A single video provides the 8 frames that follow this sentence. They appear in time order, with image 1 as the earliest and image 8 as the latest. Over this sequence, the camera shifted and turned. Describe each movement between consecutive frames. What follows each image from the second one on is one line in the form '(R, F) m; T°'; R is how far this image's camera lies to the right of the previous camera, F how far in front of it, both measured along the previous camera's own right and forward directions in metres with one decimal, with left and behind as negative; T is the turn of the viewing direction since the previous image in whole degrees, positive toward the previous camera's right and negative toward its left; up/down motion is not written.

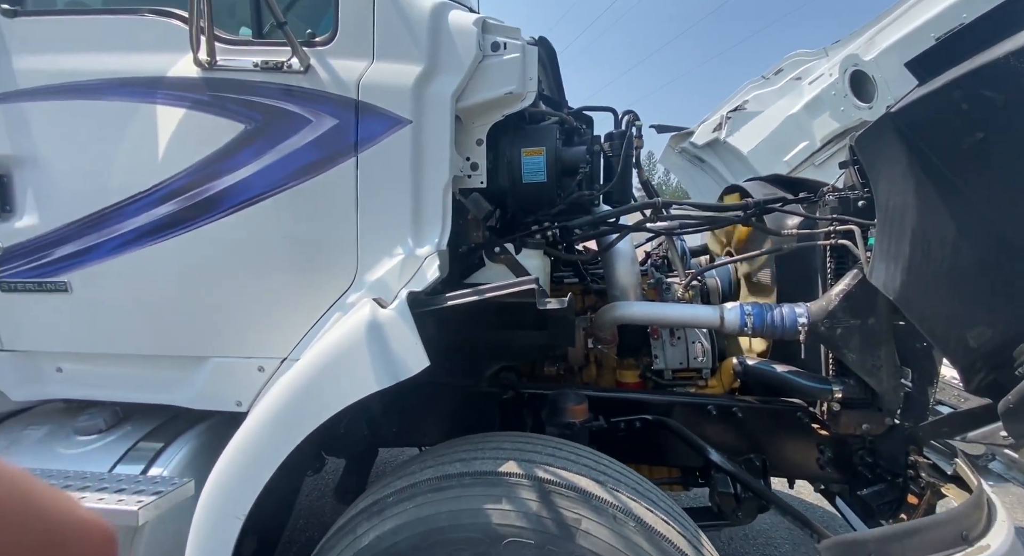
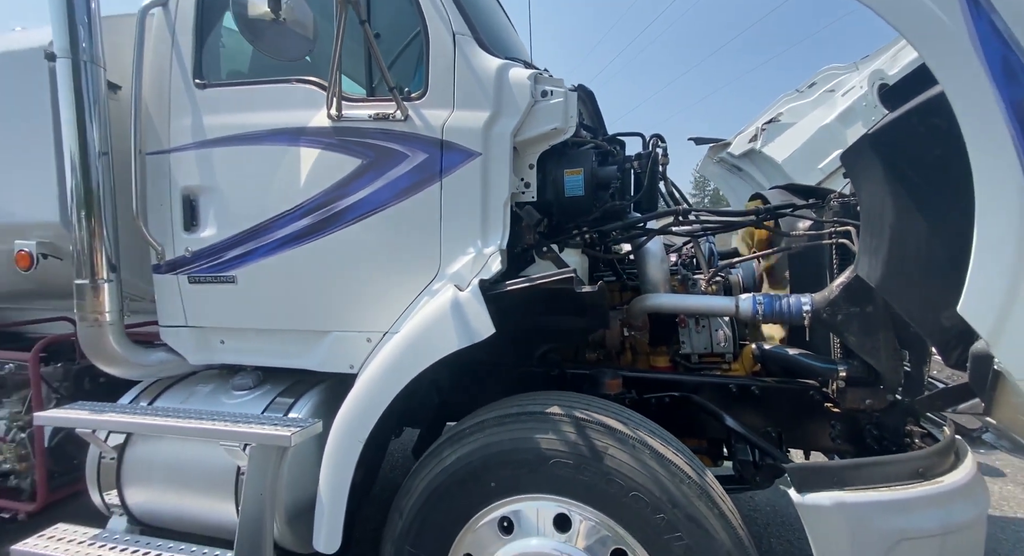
(0.0, -0.4) m; -6°
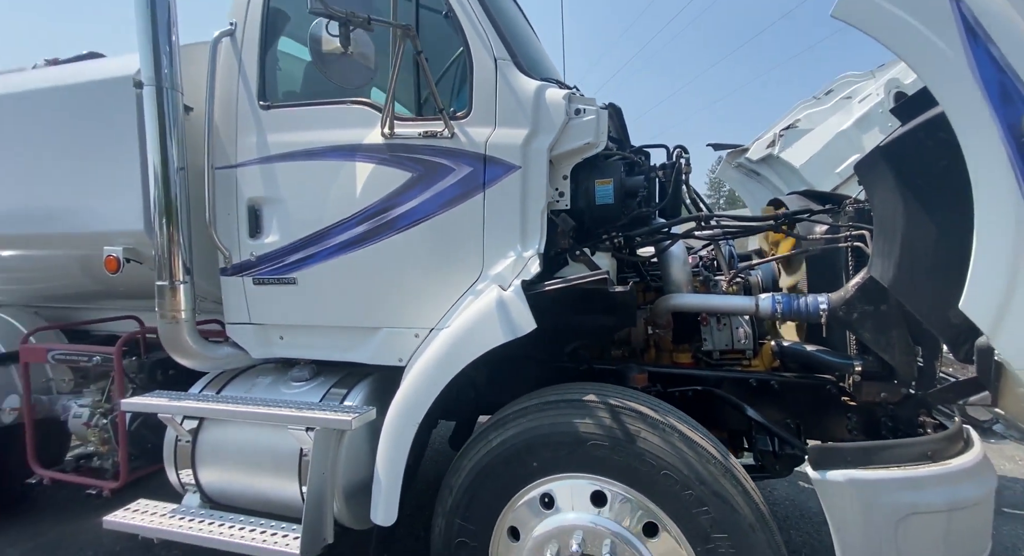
(-0.1, -0.2) m; -2°
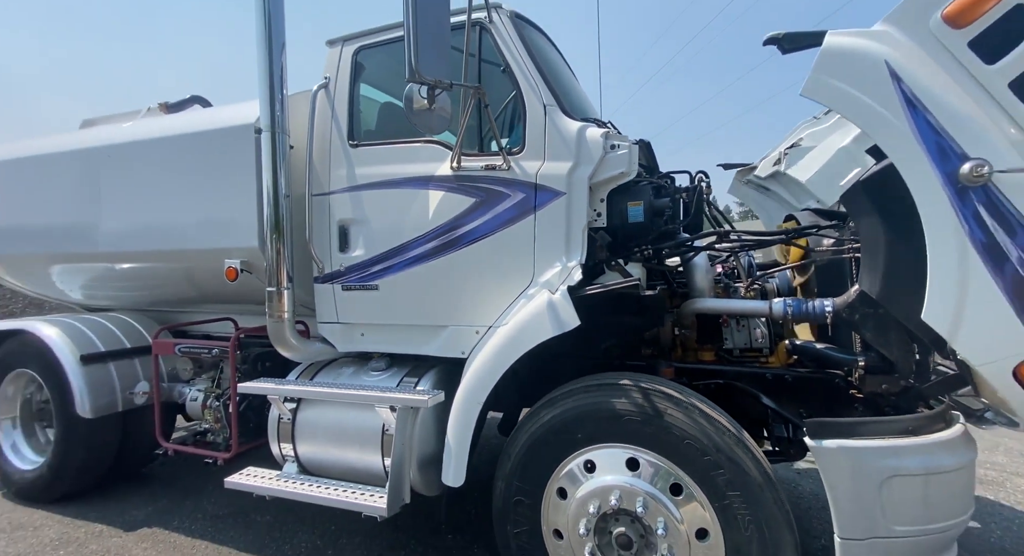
(-0.1, -0.4) m; -3°
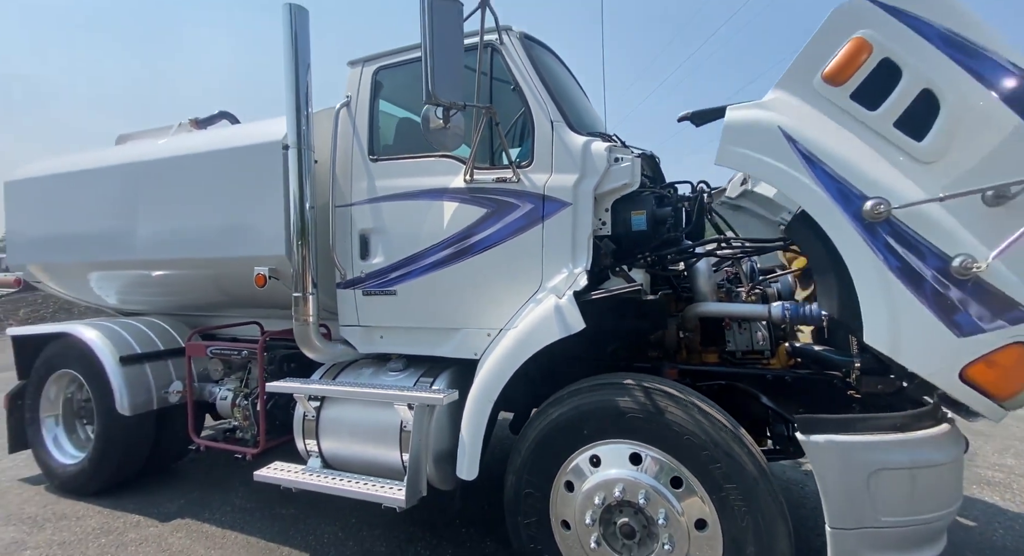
(0.0, -0.1) m; -2°
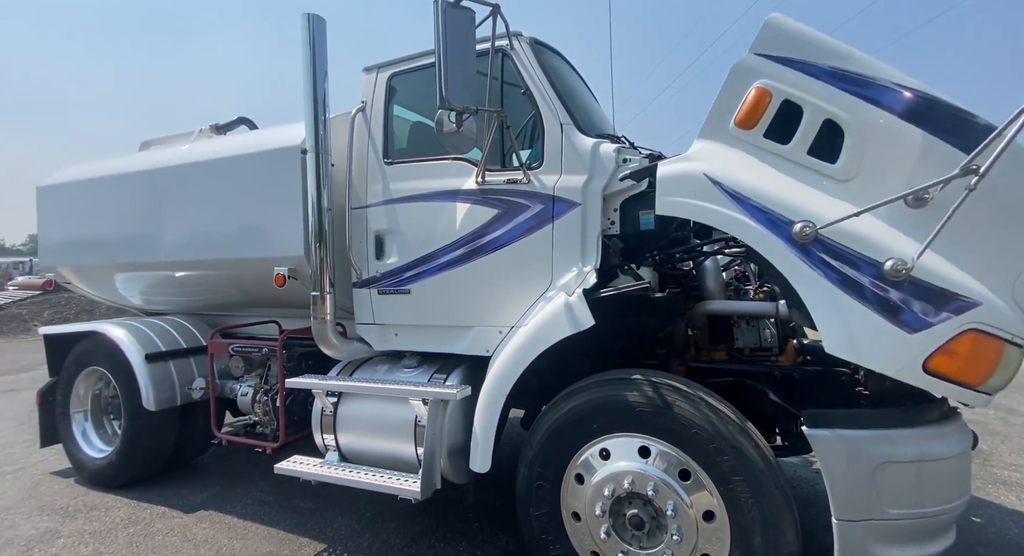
(0.0, -0.1) m; -1°
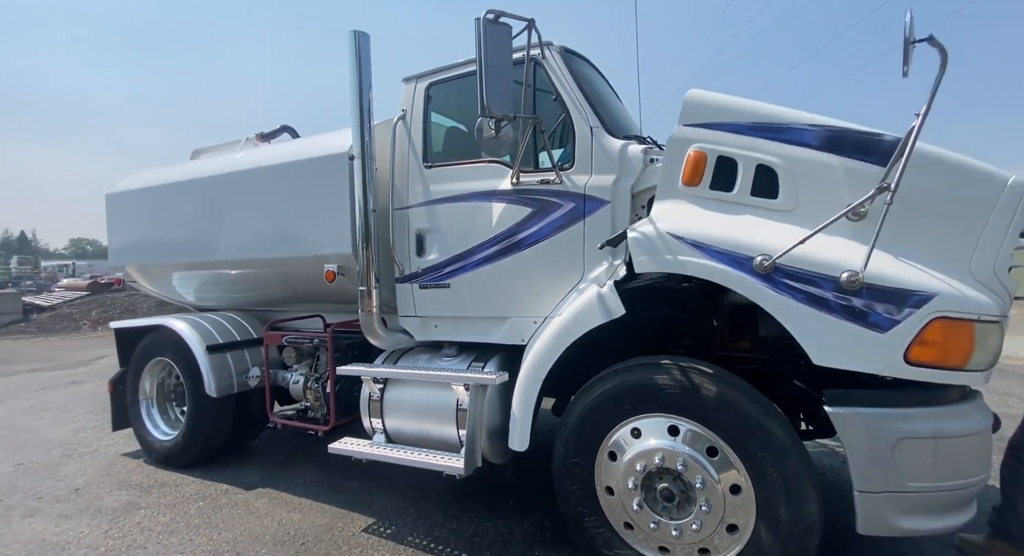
(-0.1, -0.2) m; -2°
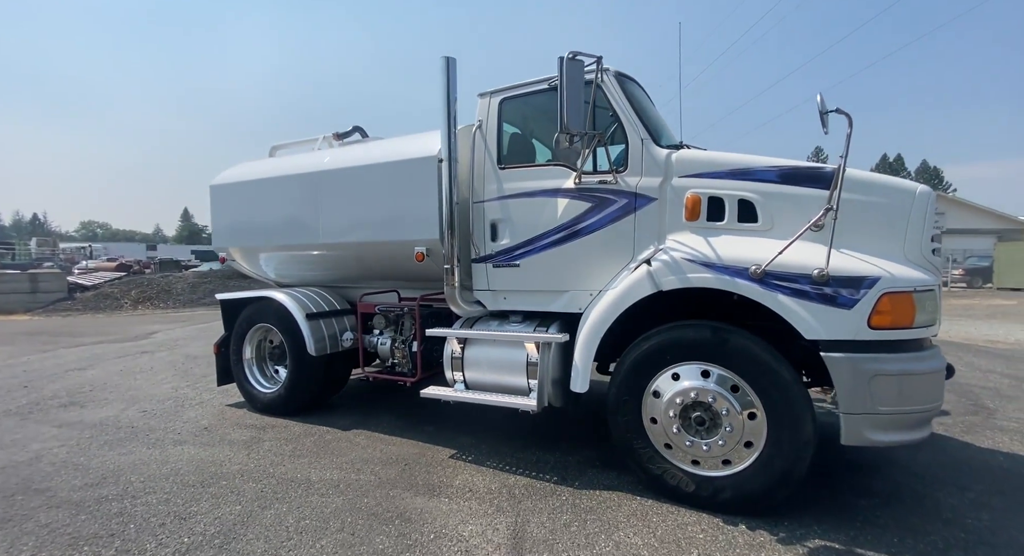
(-0.4, -0.7) m; 0°
